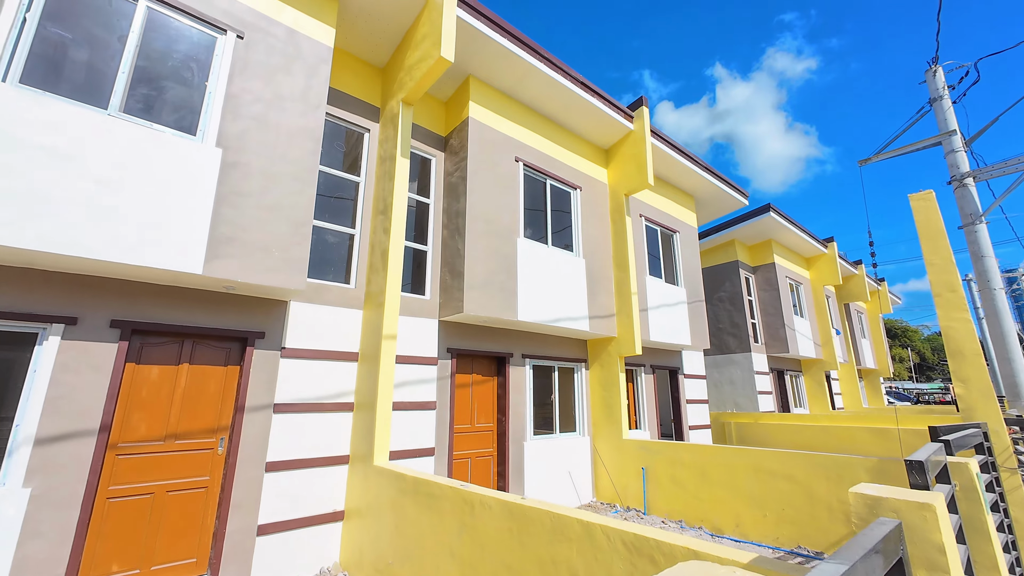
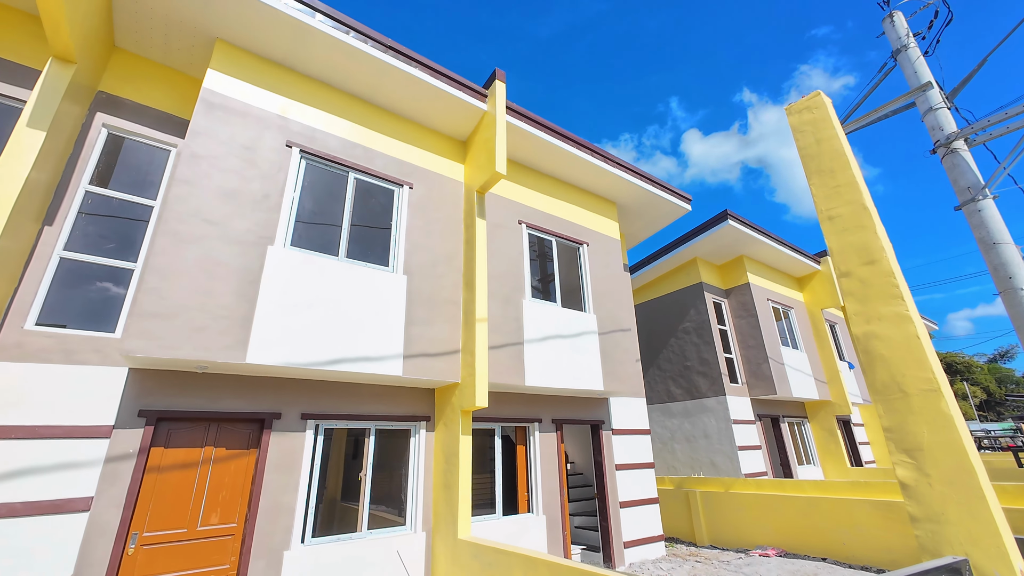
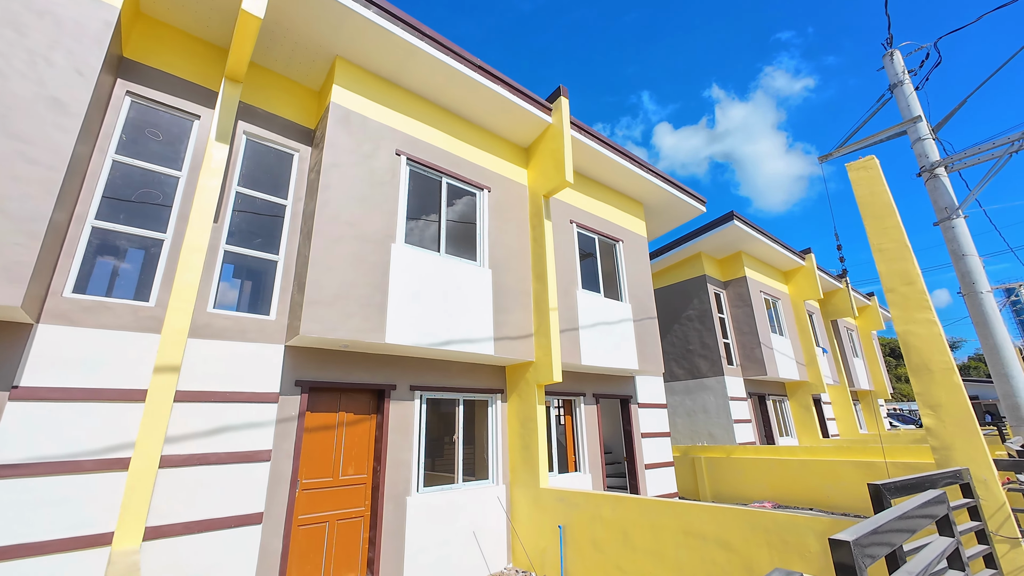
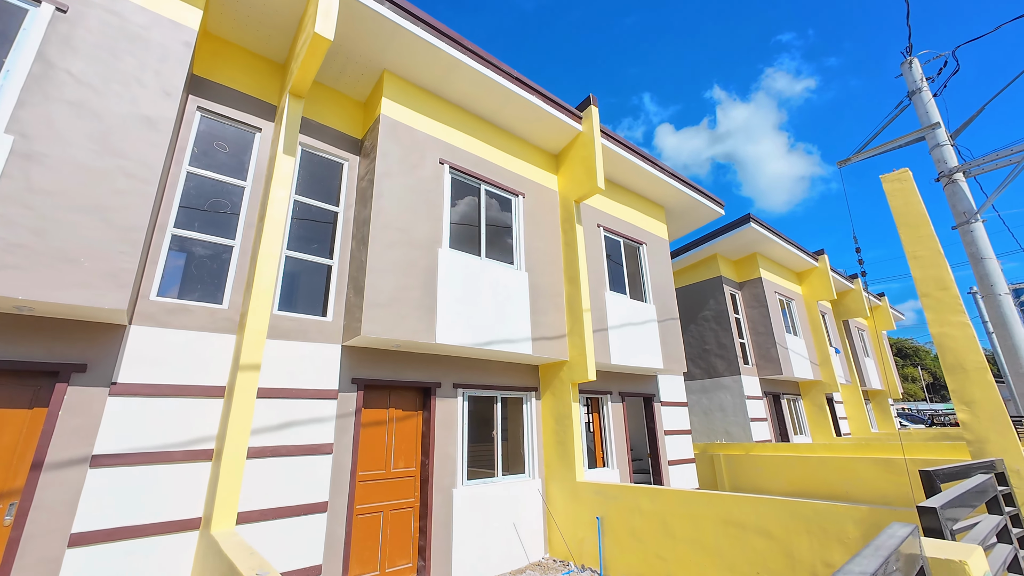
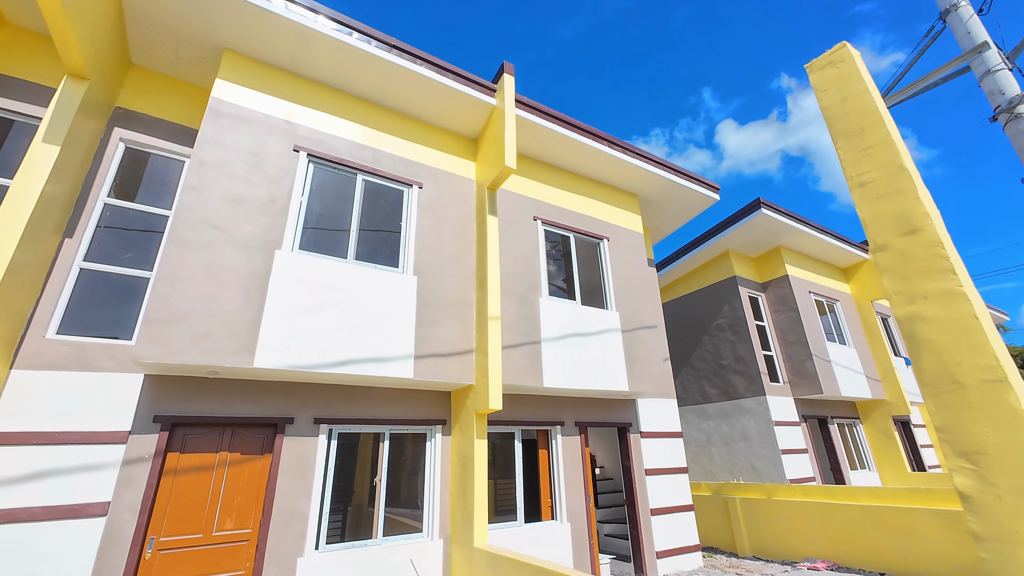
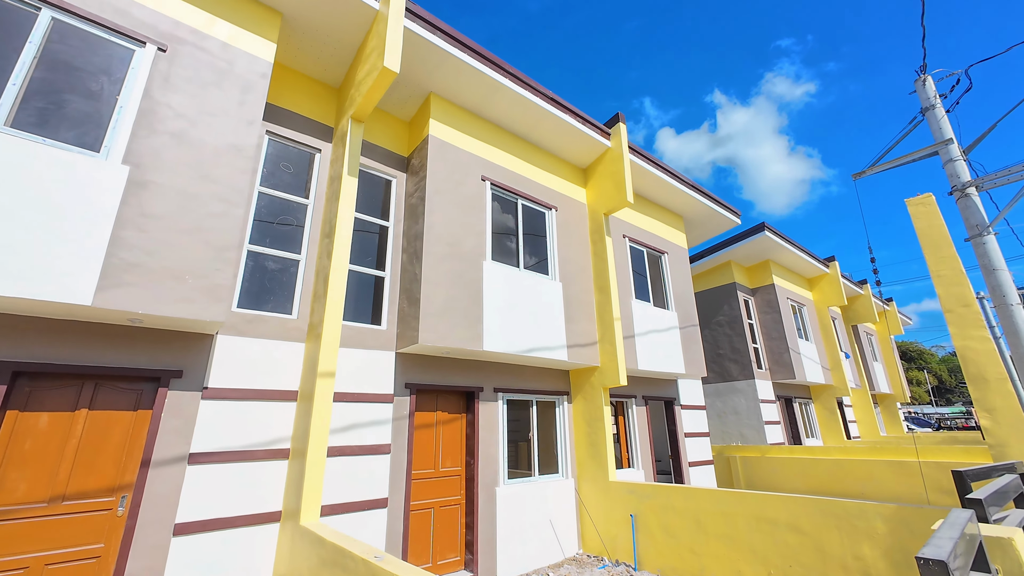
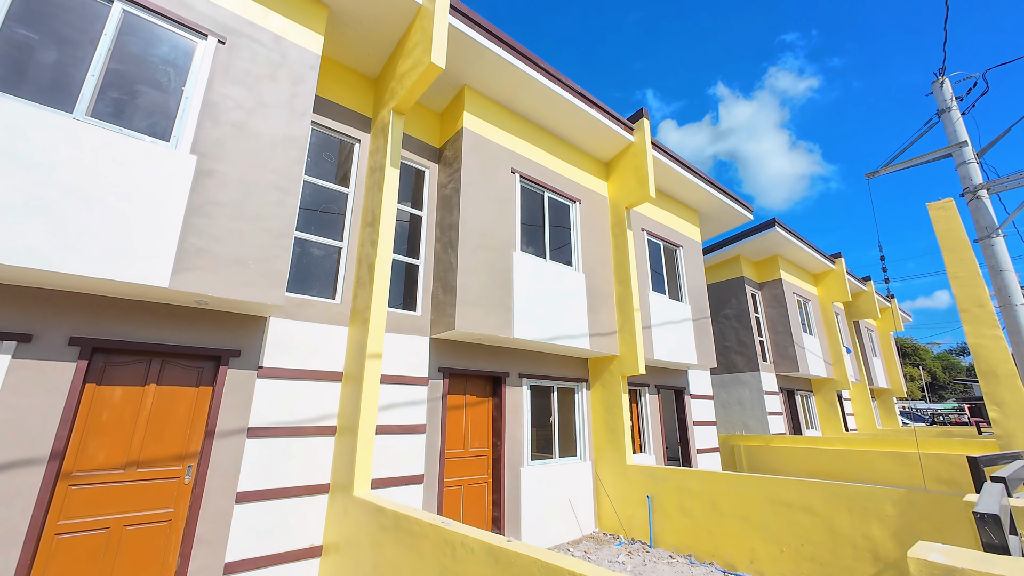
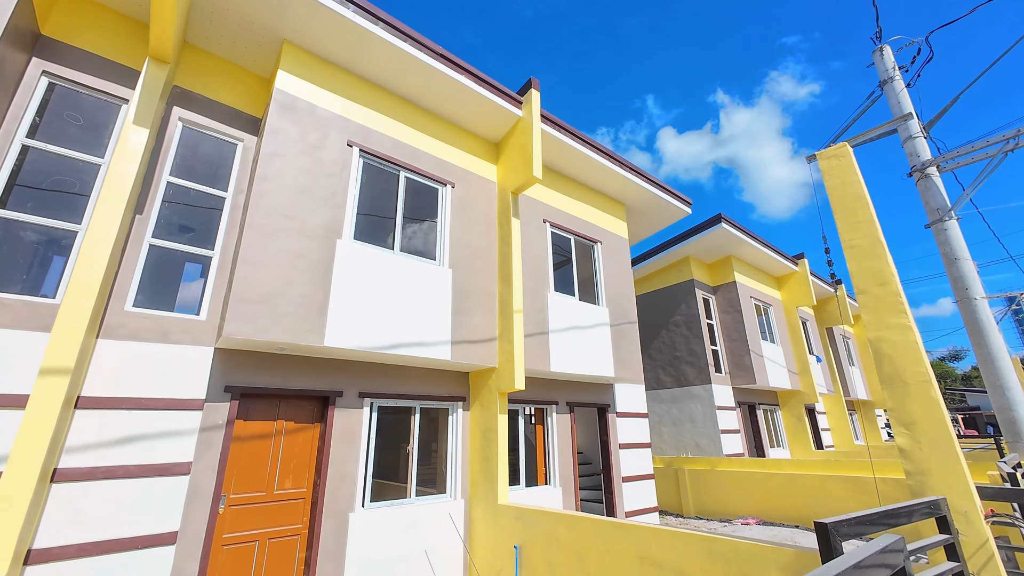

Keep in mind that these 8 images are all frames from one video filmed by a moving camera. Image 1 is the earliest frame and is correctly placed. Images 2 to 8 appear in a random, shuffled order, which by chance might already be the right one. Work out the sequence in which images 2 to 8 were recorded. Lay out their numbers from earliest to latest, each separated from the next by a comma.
7, 6, 4, 3, 8, 2, 5
